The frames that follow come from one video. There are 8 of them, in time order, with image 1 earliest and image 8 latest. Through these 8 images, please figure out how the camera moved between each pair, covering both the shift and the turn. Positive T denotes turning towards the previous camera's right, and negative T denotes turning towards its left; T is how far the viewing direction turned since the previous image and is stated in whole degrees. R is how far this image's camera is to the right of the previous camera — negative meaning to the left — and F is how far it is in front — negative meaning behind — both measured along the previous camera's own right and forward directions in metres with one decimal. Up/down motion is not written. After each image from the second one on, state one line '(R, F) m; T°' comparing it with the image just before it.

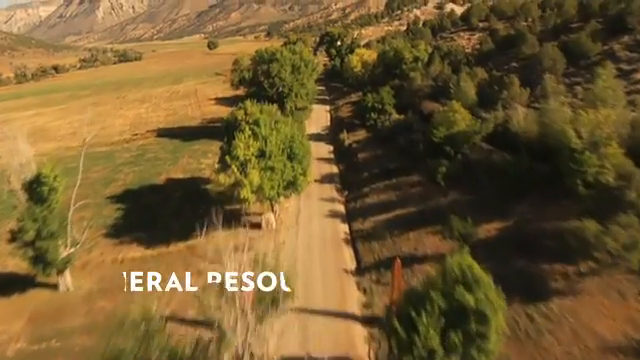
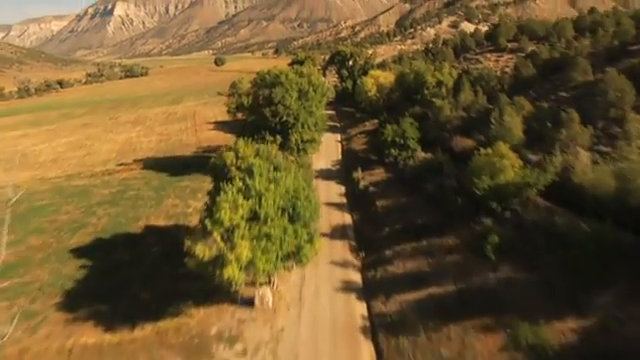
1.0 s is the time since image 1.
(-0.3, +9.8) m; -1°
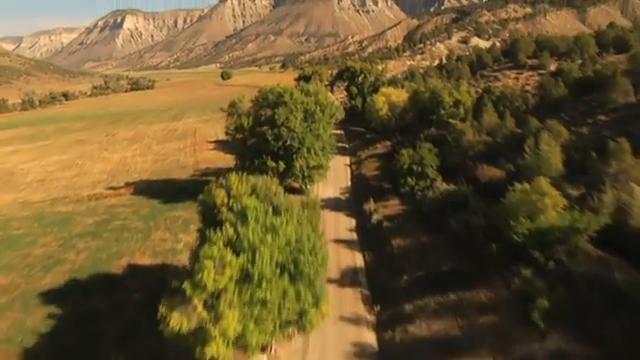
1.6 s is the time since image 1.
(-0.2, +5.9) m; -1°
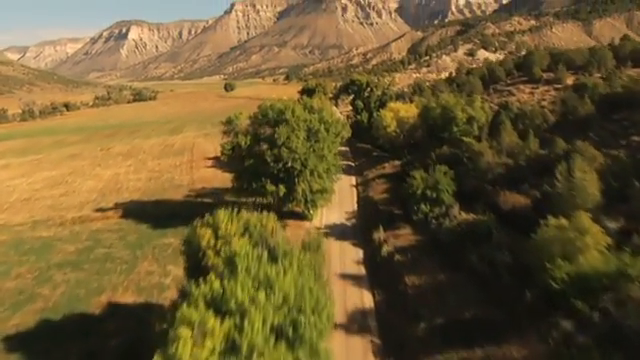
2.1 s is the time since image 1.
(-0.1, +4.6) m; 0°
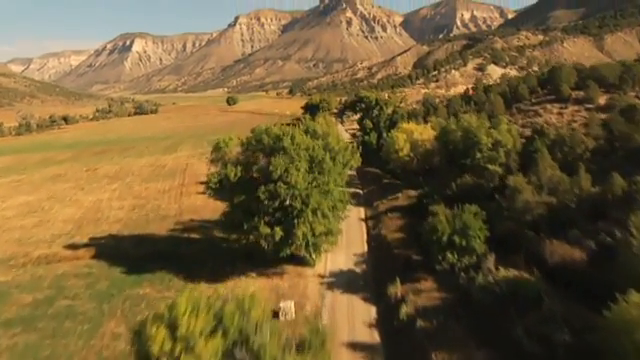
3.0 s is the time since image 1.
(-0.1, +7.6) m; 0°
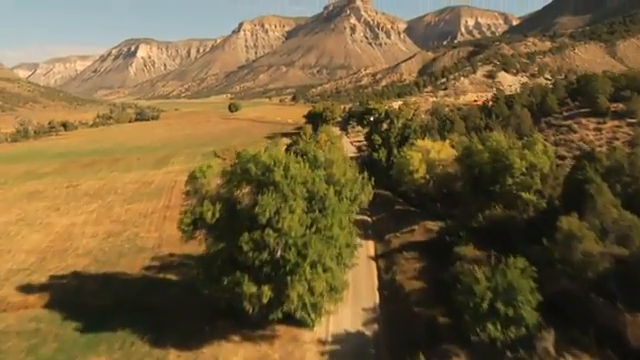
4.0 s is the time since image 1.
(+0.1, +8.5) m; 0°
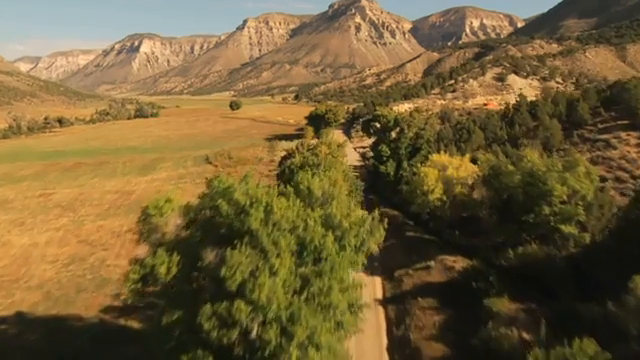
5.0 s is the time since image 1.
(+0.3, +8.1) m; 0°
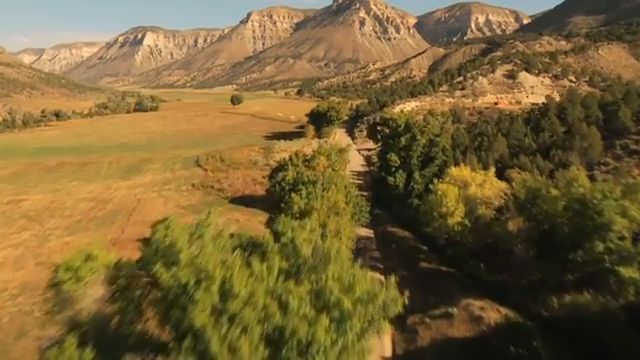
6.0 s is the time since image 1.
(+0.4, +7.8) m; 0°
